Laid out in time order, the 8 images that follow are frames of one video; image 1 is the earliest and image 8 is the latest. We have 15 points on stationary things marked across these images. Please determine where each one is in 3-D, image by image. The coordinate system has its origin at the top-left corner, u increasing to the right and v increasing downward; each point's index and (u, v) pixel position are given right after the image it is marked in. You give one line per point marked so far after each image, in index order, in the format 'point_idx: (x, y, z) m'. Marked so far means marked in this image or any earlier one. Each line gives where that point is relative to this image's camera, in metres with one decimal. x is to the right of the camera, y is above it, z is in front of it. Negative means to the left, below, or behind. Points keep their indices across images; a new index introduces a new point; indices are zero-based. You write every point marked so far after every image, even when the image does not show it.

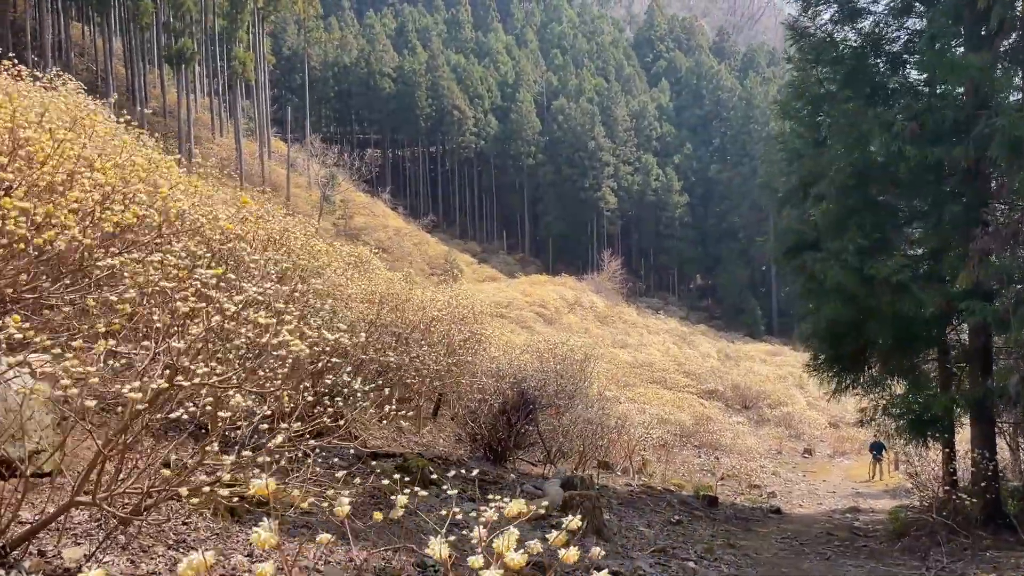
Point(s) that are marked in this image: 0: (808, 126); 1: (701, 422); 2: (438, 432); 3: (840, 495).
0: (+3.6, +2.1, +10.0) m
1: (+4.4, -2.9, +18.3) m
2: (-0.9, -1.8, +9.9) m
3: (+5.9, -3.7, +14.8) m
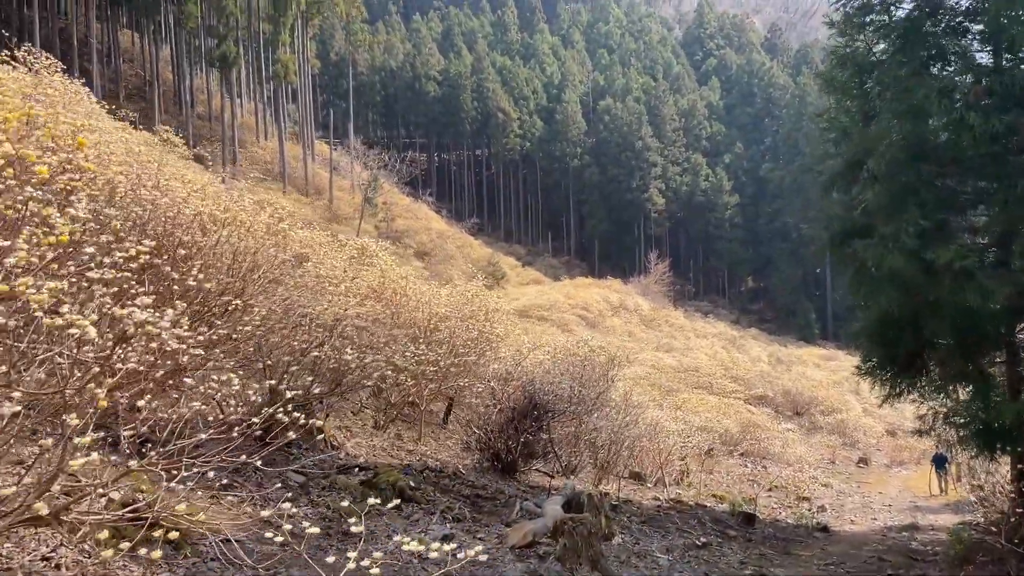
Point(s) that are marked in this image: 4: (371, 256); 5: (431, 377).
0: (+3.8, +2.1, +9.0) m
1: (+5.0, -2.9, +17.1) m
2: (-0.7, -1.7, +9.1) m
3: (+6.3, -3.6, +13.5) m
4: (-1.8, +0.4, +10.3) m
5: (-1.0, -0.9, +8.5) m
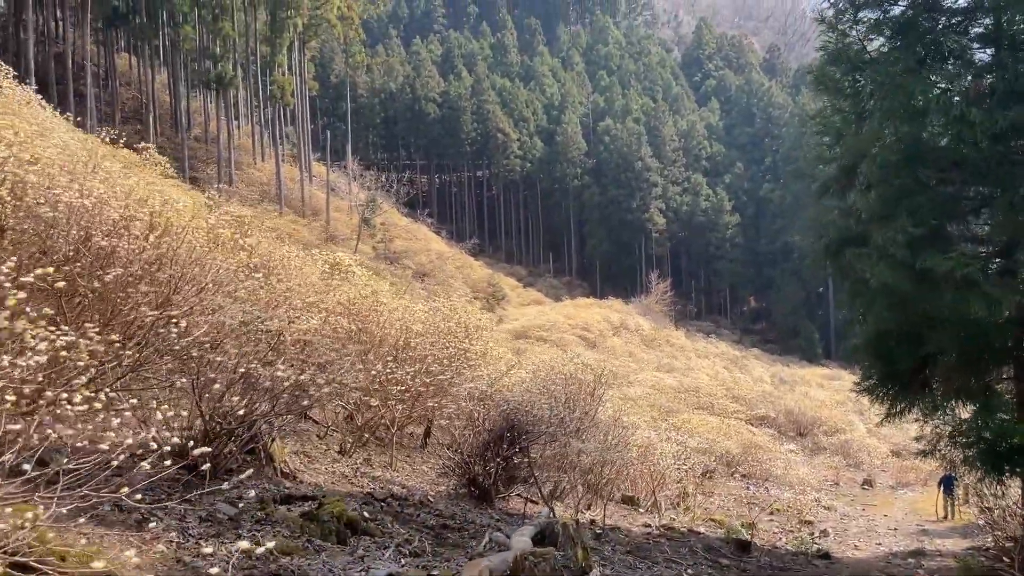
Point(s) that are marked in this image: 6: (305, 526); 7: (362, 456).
0: (+3.5, +2.0, +8.6) m
1: (+4.8, -3.2, +16.6) m
2: (-0.9, -1.9, +8.6) m
3: (+6.1, -3.9, +13.0) m
4: (-2.0, +0.2, +9.9) m
5: (-1.2, -1.1, +8.0) m
6: (-1.1, -1.3, +4.5) m
7: (-1.5, -1.6, +8.0) m
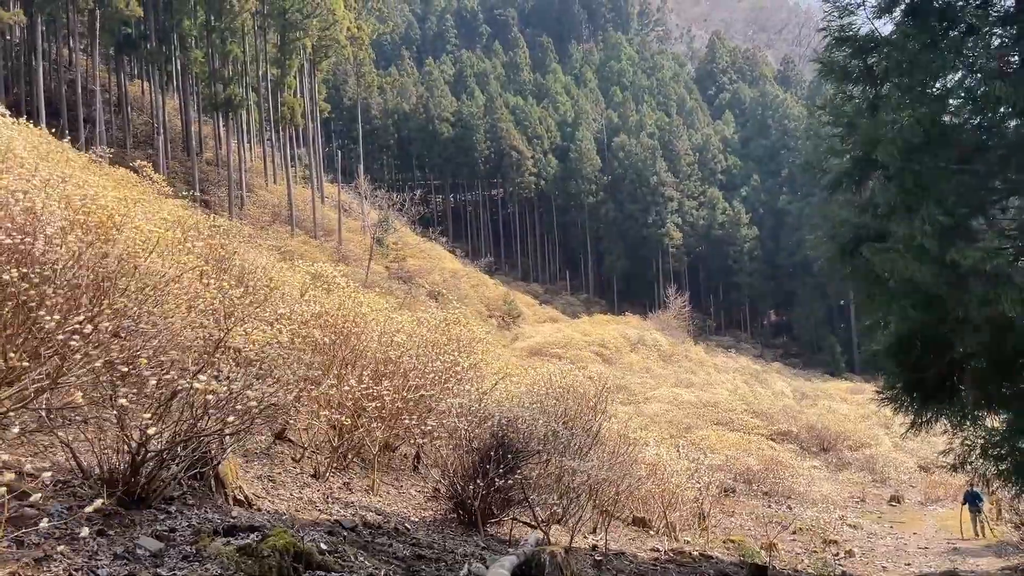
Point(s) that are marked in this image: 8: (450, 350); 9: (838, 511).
0: (+3.4, +2.0, +8.0) m
1: (+5.0, -3.4, +15.8) m
2: (-1.0, -2.0, +8.0) m
3: (+6.2, -3.9, +12.2) m
4: (-2.1, +0.1, +9.4) m
5: (-1.3, -1.2, +7.4) m
6: (-1.3, -1.3, +3.9) m
7: (-1.6, -1.7, +7.4) m
8: (-0.6, -0.7, +8.9) m
9: (+5.8, -4.0, +14.7) m
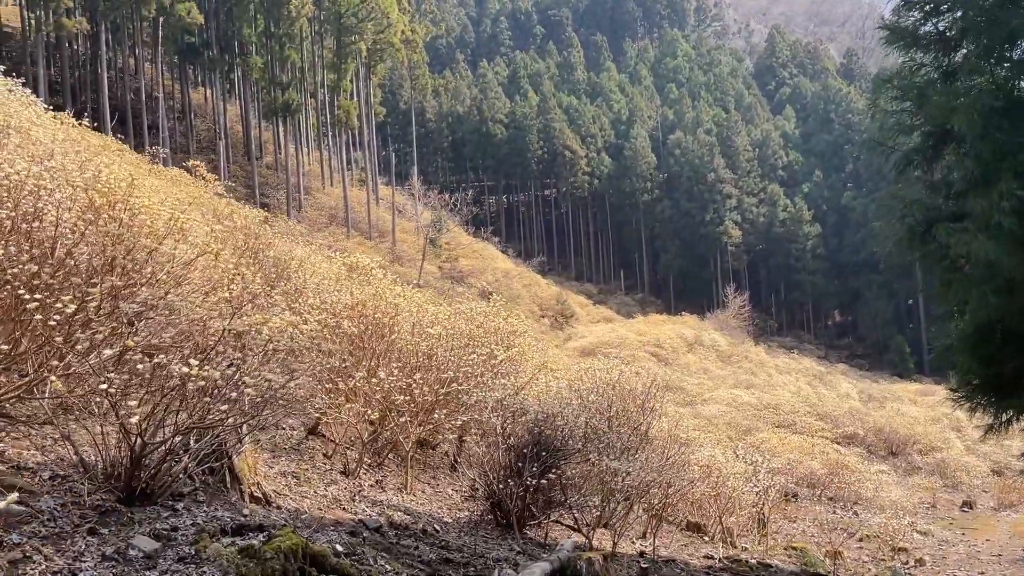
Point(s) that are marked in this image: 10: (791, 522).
0: (+3.7, +2.1, +7.3) m
1: (+5.9, -3.3, +15.0) m
2: (-0.6, -1.9, +7.6) m
3: (+6.9, -3.8, +11.3) m
4: (-1.6, +0.1, +9.1) m
5: (-0.9, -1.1, +7.1) m
6: (-1.2, -1.2, +3.6) m
7: (-1.2, -1.7, +7.1) m
8: (-0.2, -0.6, +8.5) m
9: (+6.7, -3.8, +13.9) m
10: (+4.0, -3.4, +11.9) m
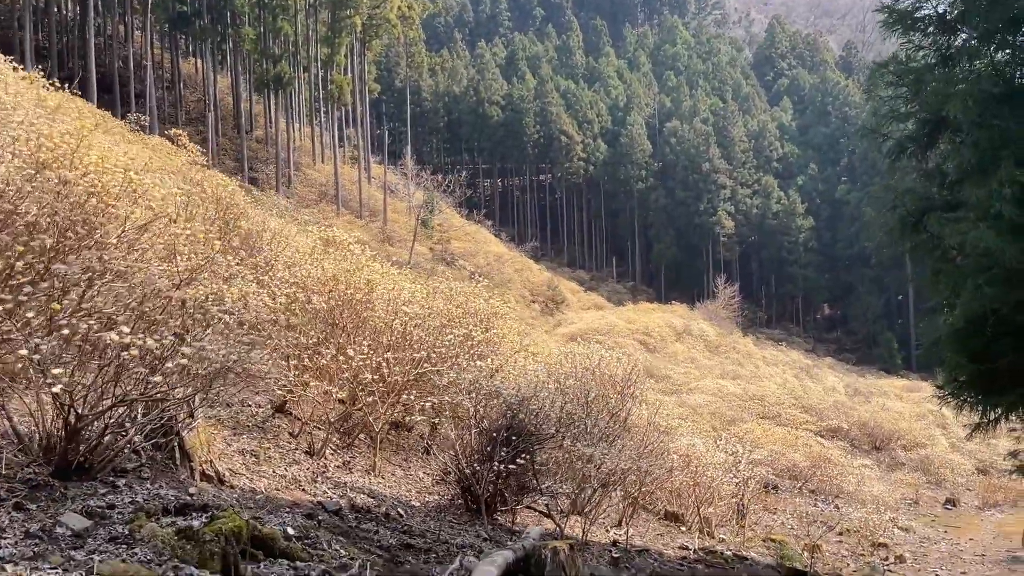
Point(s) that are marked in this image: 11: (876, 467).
0: (+3.6, +2.2, +7.1) m
1: (+5.5, -3.1, +14.9) m
2: (-0.9, -1.7, +7.4) m
3: (+6.5, -3.7, +11.2) m
4: (-1.8, +0.4, +8.9) m
5: (-1.1, -0.9, +6.9) m
6: (-1.4, -1.1, +3.4) m
7: (-1.4, -1.4, +6.9) m
8: (-0.4, -0.4, +8.3) m
9: (+6.3, -3.7, +13.8) m
10: (+3.7, -3.2, +11.8) m
11: (+7.6, -3.8, +17.4) m
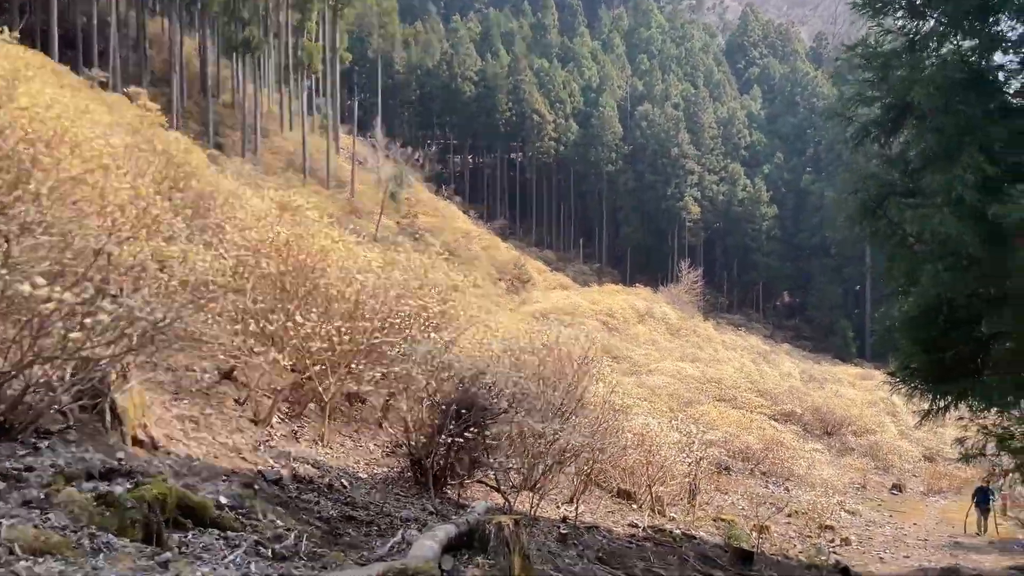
0: (+3.3, +2.3, +7.1) m
1: (+4.7, -2.9, +15.1) m
2: (-1.3, -1.4, +7.3) m
3: (+5.9, -3.6, +11.5) m
4: (-2.2, +0.7, +8.6) m
5: (-1.5, -0.6, +6.7) m
6: (-1.6, -0.9, +3.2) m
7: (-1.8, -1.2, +6.7) m
8: (-0.8, -0.1, +8.2) m
9: (+5.5, -3.5, +14.0) m
10: (+3.0, -3.0, +11.9) m
11: (+6.7, -3.5, +17.6) m
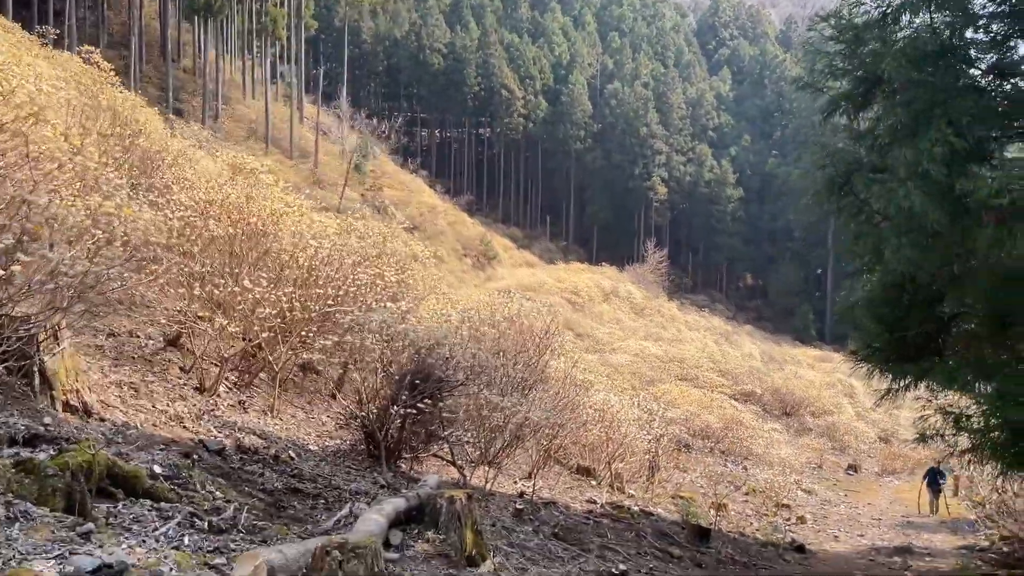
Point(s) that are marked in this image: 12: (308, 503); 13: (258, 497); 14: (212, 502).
0: (+3.0, +2.5, +6.9) m
1: (+4.0, -2.5, +15.2) m
2: (-1.6, -1.1, +7.1) m
3: (+5.3, -3.3, +11.6) m
4: (-2.6, +1.1, +8.3) m
5: (-1.8, -0.3, +6.5) m
6: (-1.8, -0.7, +3.0) m
7: (-2.2, -0.9, +6.5) m
8: (-1.2, +0.2, +7.9) m
9: (+4.8, -3.2, +14.1) m
10: (+2.4, -2.7, +11.9) m
11: (+5.9, -3.1, +17.8) m
12: (-1.1, -1.1, +4.4) m
13: (-1.3, -1.1, +4.2) m
14: (-1.4, -1.0, +3.8) m
